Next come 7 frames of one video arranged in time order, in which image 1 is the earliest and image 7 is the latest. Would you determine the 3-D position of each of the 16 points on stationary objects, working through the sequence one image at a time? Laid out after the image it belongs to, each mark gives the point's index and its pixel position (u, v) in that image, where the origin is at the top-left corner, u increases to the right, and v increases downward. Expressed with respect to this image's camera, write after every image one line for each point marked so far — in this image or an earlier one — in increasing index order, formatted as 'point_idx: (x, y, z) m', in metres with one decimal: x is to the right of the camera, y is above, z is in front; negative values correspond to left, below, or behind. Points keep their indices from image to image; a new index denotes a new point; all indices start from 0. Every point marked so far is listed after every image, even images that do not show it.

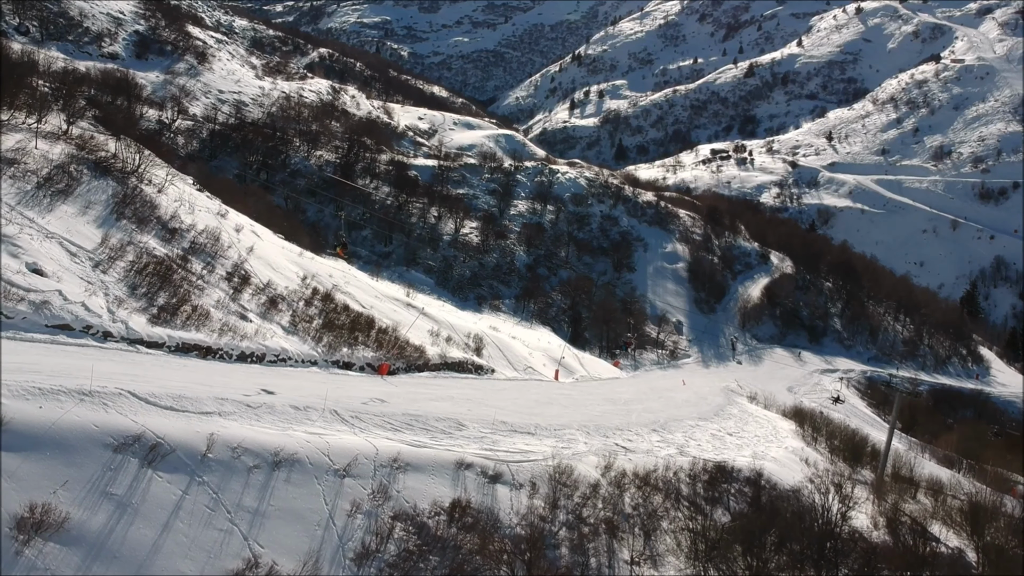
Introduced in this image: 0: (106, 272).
0: (-6.1, +0.3, +14.6) m
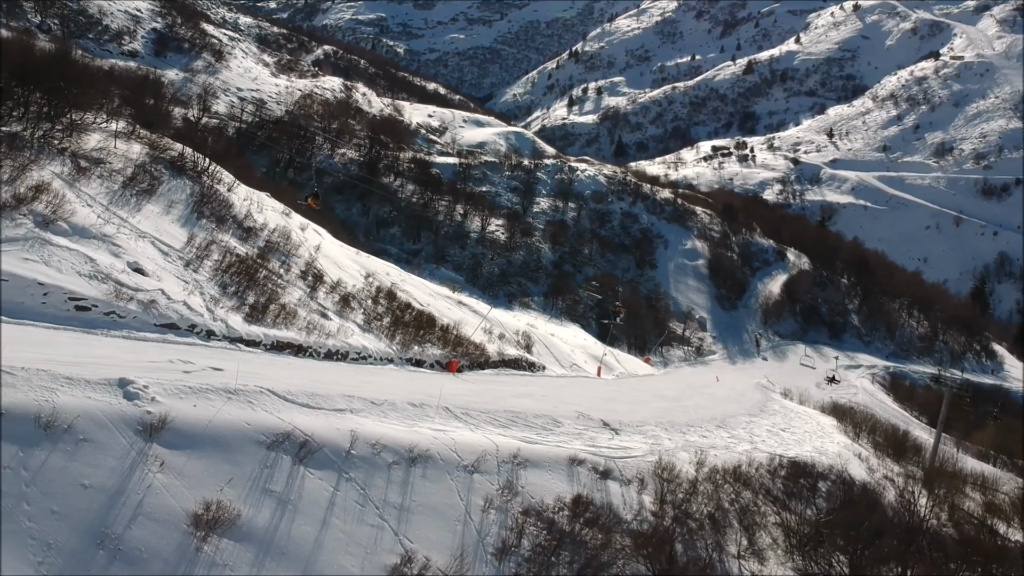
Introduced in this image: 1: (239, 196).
0: (-4.7, +0.3, +14.7) m
1: (-5.2, +1.8, +18.8) m
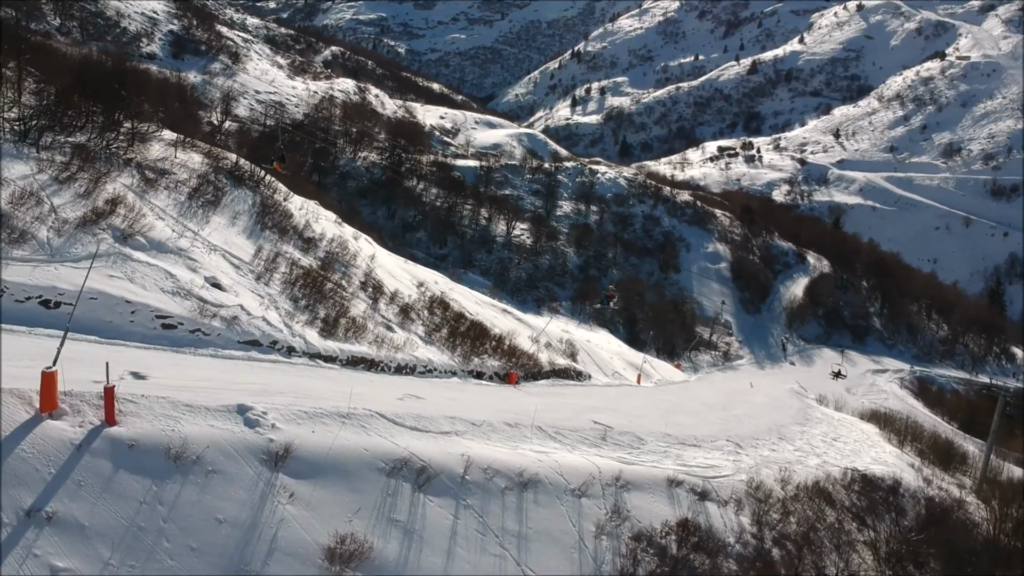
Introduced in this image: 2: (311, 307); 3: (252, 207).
0: (-3.6, +0.1, +14.4) m
1: (-4.1, +1.6, +18.6) m
2: (-3.0, -0.3, +14.6) m
3: (-4.4, +1.4, +16.6) m
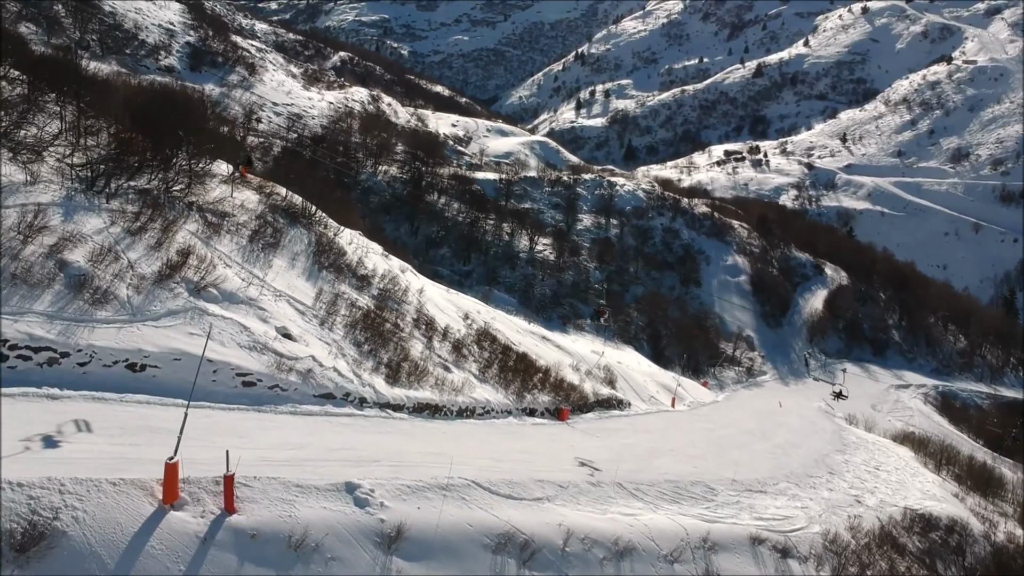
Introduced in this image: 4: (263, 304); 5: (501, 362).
0: (-2.6, -0.6, +14.3) m
1: (-3.1, +0.9, +18.5) m
2: (-2.1, -0.9, +14.5) m
3: (-3.4, +0.7, +16.5) m
4: (-3.4, -0.2, +13.2) m
5: (-0.2, -1.4, +18.8) m
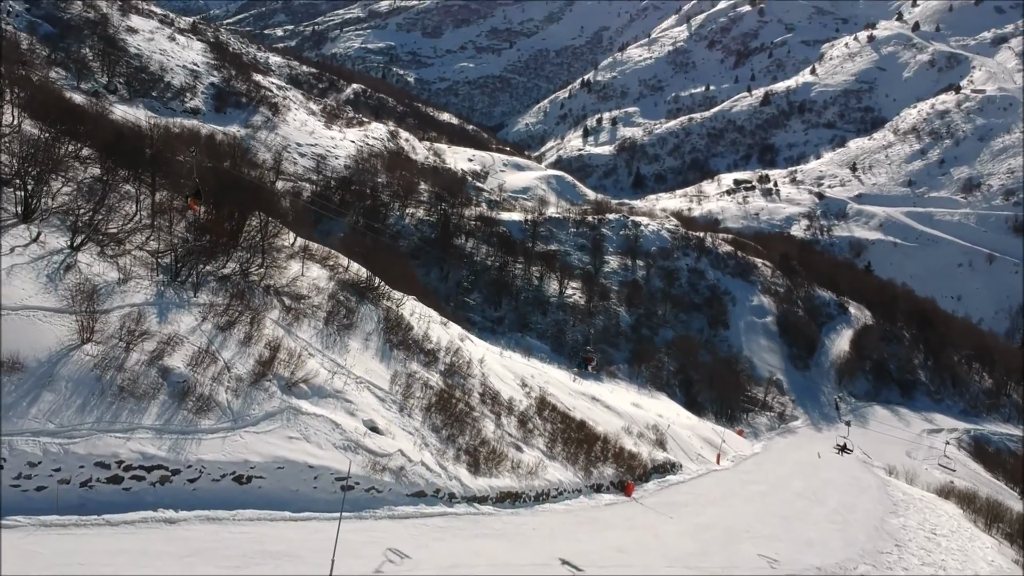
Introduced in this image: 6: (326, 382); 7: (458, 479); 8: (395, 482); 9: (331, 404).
0: (-1.4, -1.8, +14.1) m
1: (-2.0, -0.4, +18.3) m
2: (-0.9, -2.2, +14.3) m
3: (-2.2, -0.6, +16.3) m
4: (-2.2, -1.4, +13.0) m
5: (+1.0, -2.8, +18.7) m
6: (-2.5, -1.2, +12.8) m
7: (-0.7, -2.5, +13.0) m
8: (-1.4, -2.4, +11.8) m
9: (-2.3, -1.5, +12.5) m
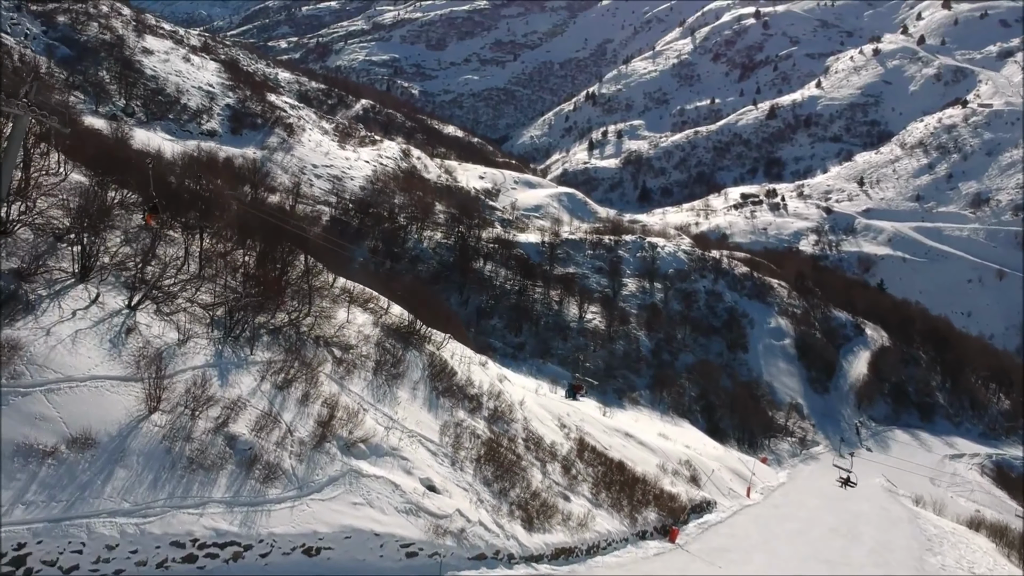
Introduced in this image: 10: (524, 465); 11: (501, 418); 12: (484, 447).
0: (-0.7, -2.6, +13.9) m
1: (-1.2, -1.2, +18.2) m
2: (-0.1, -2.9, +14.2) m
3: (-1.5, -1.4, +16.2) m
4: (-1.4, -2.2, +12.9) m
5: (+1.8, -3.6, +18.5) m
6: (-1.7, -2.0, +12.7) m
7: (0.0, -3.3, +12.8) m
8: (-0.6, -3.1, +11.6) m
9: (-1.5, -2.2, +12.3) m
10: (+0.2, -2.8, +15.6) m
11: (-0.2, -2.3, +17.0) m
12: (-0.4, -2.4, +15.1) m
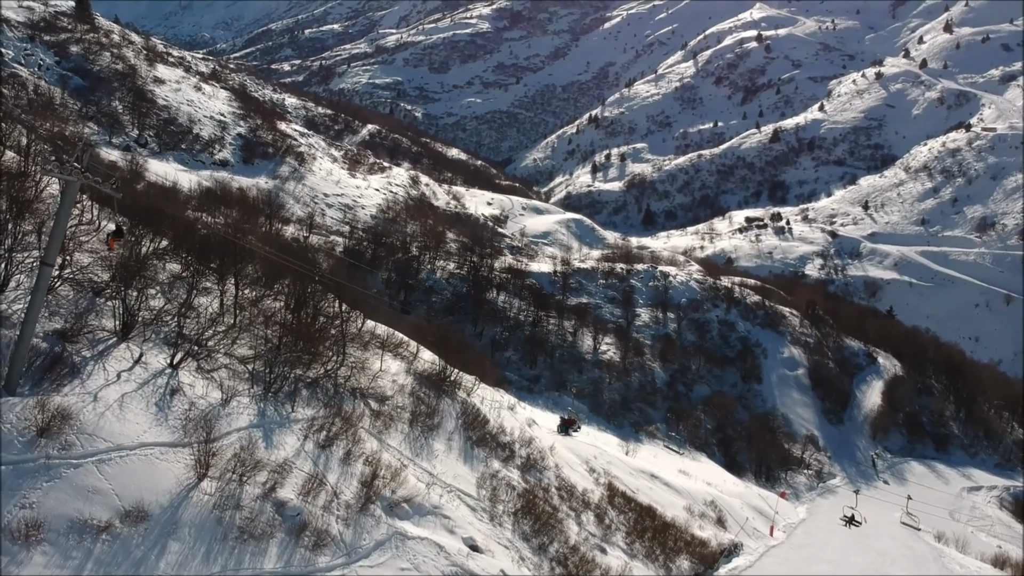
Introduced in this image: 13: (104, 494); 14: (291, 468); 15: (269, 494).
0: (-0.1, -3.3, +13.7) m
1: (-0.6, -2.0, +18.0) m
2: (+0.5, -3.7, +14.0) m
3: (-0.9, -2.1, +16.0) m
4: (-0.9, -2.9, +12.7) m
5: (+2.3, -4.4, +18.2) m
6: (-1.1, -2.7, +12.5) m
7: (+0.6, -4.0, +12.6) m
8: (-0.1, -3.8, +11.4) m
9: (-1.0, -2.9, +12.1) m
10: (+0.7, -3.6, +15.4) m
11: (+0.4, -3.1, +16.8) m
12: (+0.1, -3.2, +14.9) m
13: (-3.8, -1.9, +9.2) m
14: (-2.6, -2.0, +11.2) m
15: (-2.6, -2.2, +10.4) m
